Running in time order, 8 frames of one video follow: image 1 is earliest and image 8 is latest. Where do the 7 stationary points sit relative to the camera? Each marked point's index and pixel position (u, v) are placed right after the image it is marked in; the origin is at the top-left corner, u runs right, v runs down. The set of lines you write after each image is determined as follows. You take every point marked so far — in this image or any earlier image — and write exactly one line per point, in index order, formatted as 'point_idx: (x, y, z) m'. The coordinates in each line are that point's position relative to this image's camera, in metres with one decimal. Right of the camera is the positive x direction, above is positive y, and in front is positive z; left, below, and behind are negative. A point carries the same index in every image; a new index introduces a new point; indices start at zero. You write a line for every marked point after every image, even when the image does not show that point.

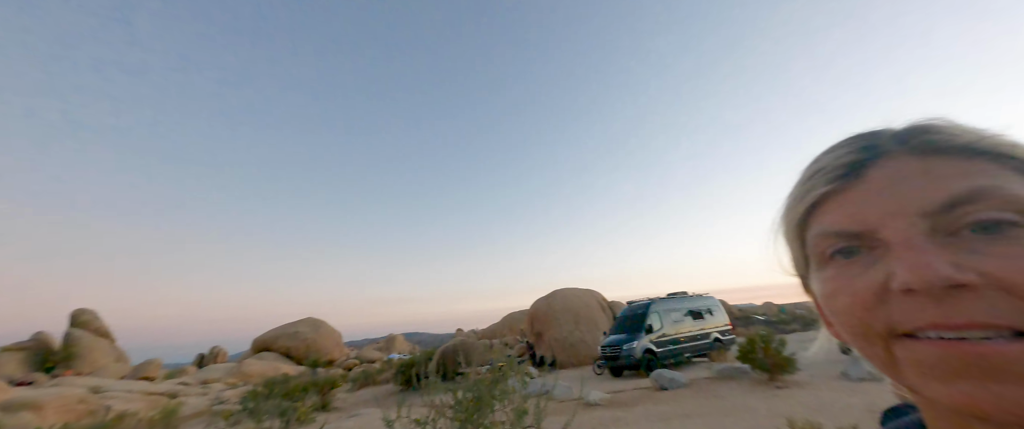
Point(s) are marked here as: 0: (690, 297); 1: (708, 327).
0: (+8.9, -4.2, +18.1) m
1: (+9.5, -5.6, +17.6) m
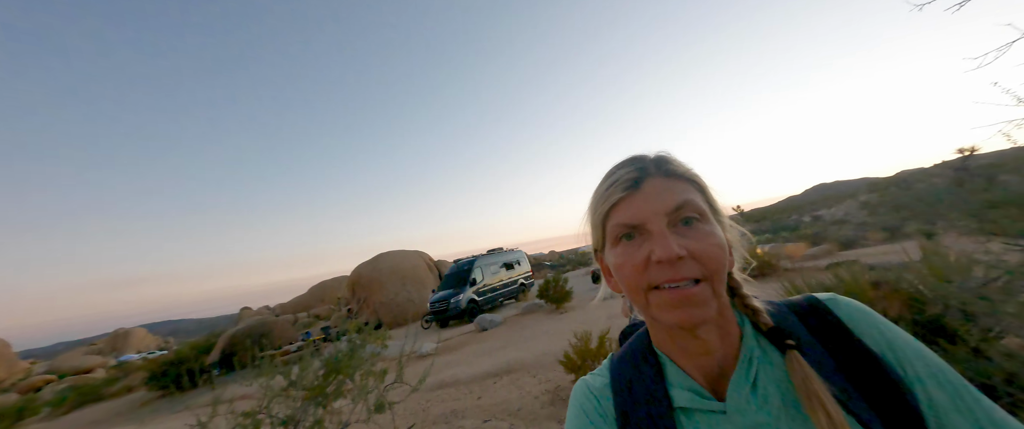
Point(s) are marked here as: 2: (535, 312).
0: (-0.5, -2.2, +21.1) m
1: (+0.2, -3.6, +21.1) m
2: (+0.9, -3.8, +13.9) m
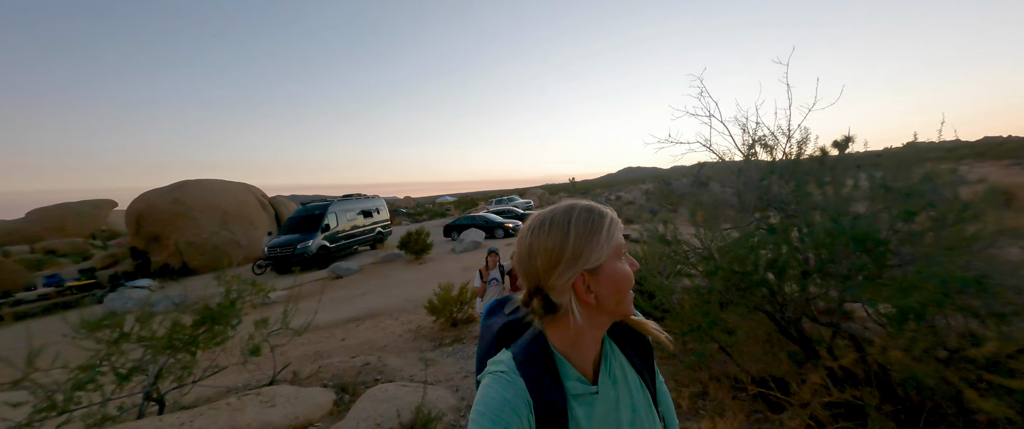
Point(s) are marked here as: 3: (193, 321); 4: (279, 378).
0: (-8.7, +0.8, +20.5) m
1: (-8.2, -0.6, +20.9) m
2: (-4.8, -2.0, +14.7) m
3: (-3.9, -1.3, +4.6) m
4: (-3.1, -2.1, +4.9) m
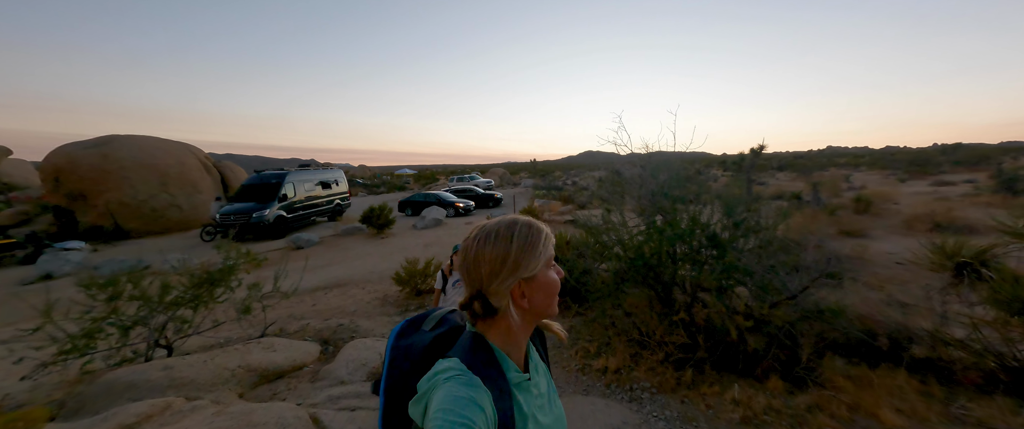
0: (-10.9, +2.5, +20.4) m
1: (-10.6, +1.1, +21.0) m
2: (-6.7, -0.9, +15.3) m
3: (-4.6, -0.9, +5.3) m
4: (-3.9, -1.8, +5.8) m
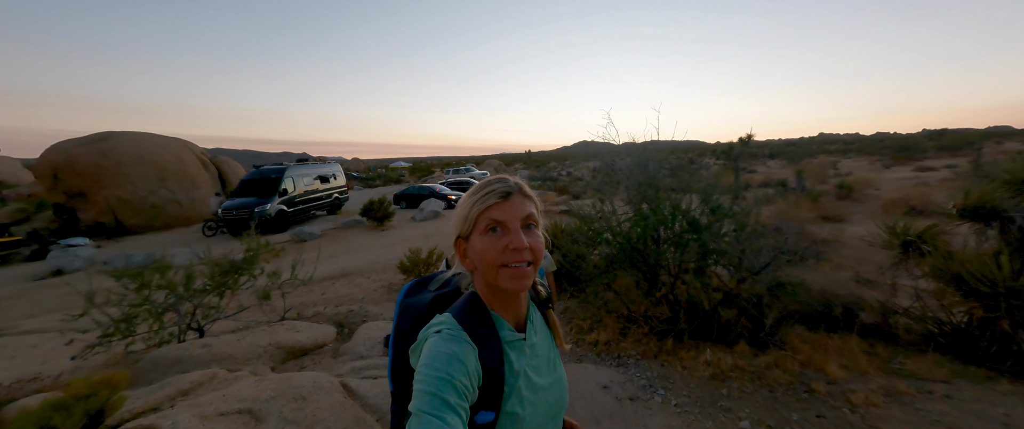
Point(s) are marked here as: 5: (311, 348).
0: (-11.2, +2.8, +20.6) m
1: (-10.8, +1.5, +21.3) m
2: (-6.8, -0.6, +15.7) m
3: (-4.6, -0.8, +5.7) m
4: (-3.9, -1.7, +6.2) m
5: (-2.8, -1.9, +5.1) m
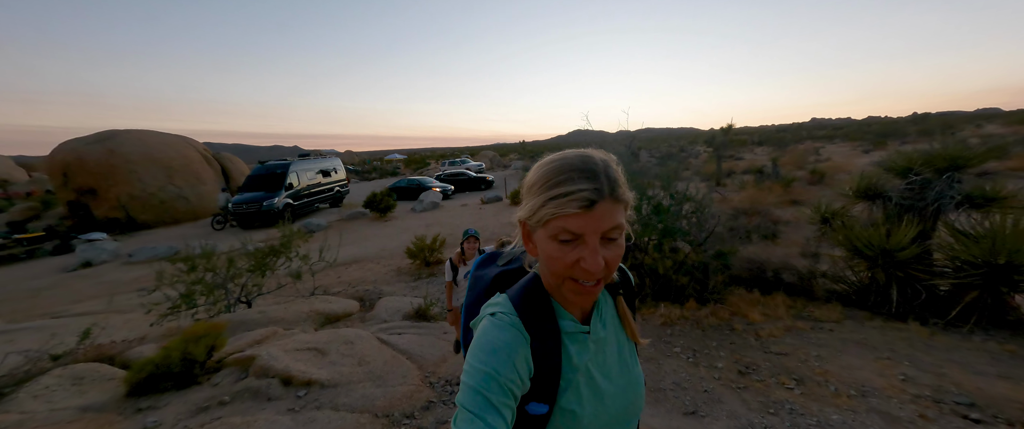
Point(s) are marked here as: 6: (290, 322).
0: (-11.5, +3.3, +21.5) m
1: (-11.1, +1.9, +22.2) m
2: (-7.0, -0.3, +16.7) m
3: (-4.6, -0.7, +6.7) m
4: (-3.9, -1.5, +7.3) m
5: (-2.9, -1.7, +6.2) m
6: (-3.3, -1.6, +5.4) m
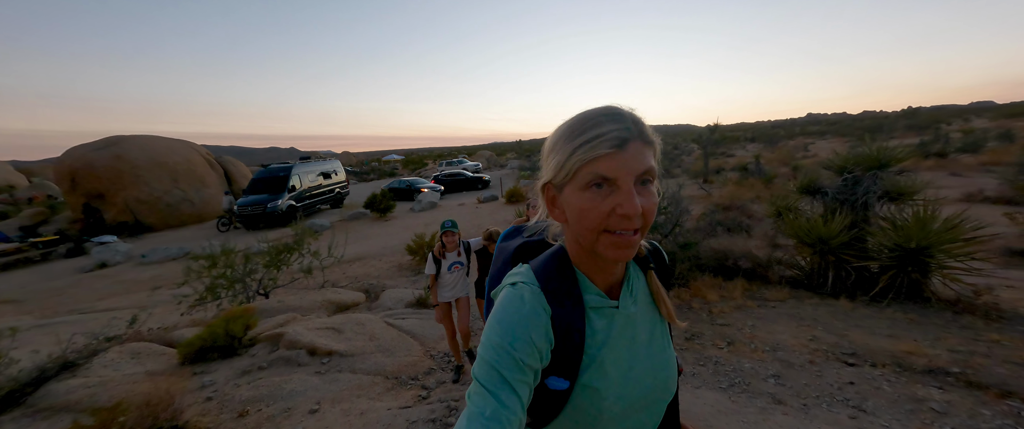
0: (-11.8, +3.2, +22.1) m
1: (-11.4, +1.9, +22.8) m
2: (-7.2, -0.3, +17.3) m
3: (-4.8, -0.7, +7.4) m
4: (-4.1, -1.5, +8.0) m
5: (-3.0, -1.7, +6.9) m
6: (-3.5, -1.6, +6.1) m
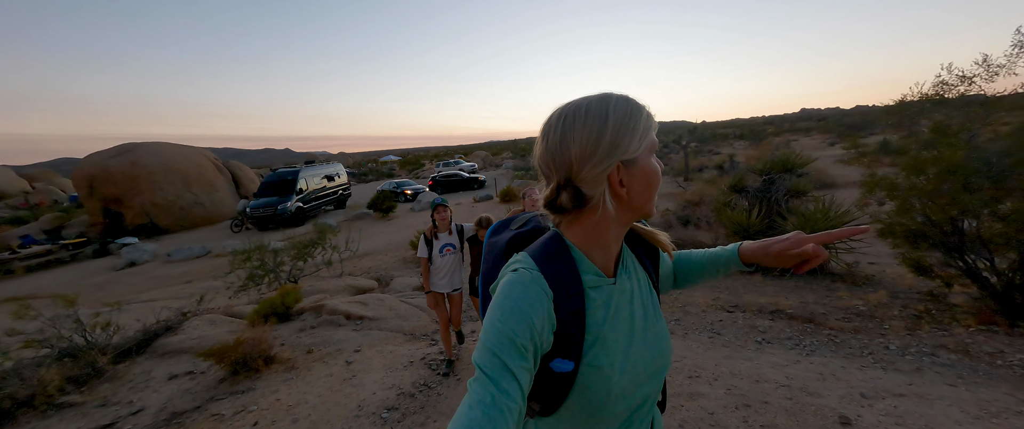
0: (-12.1, +3.2, +23.4) m
1: (-11.7, +1.8, +24.1) m
2: (-7.5, -0.3, +18.7) m
3: (-5.0, -0.7, +8.8) m
4: (-4.3, -1.5, +9.3) m
5: (-3.3, -1.7, +8.2) m
6: (-3.7, -1.6, +7.4) m
